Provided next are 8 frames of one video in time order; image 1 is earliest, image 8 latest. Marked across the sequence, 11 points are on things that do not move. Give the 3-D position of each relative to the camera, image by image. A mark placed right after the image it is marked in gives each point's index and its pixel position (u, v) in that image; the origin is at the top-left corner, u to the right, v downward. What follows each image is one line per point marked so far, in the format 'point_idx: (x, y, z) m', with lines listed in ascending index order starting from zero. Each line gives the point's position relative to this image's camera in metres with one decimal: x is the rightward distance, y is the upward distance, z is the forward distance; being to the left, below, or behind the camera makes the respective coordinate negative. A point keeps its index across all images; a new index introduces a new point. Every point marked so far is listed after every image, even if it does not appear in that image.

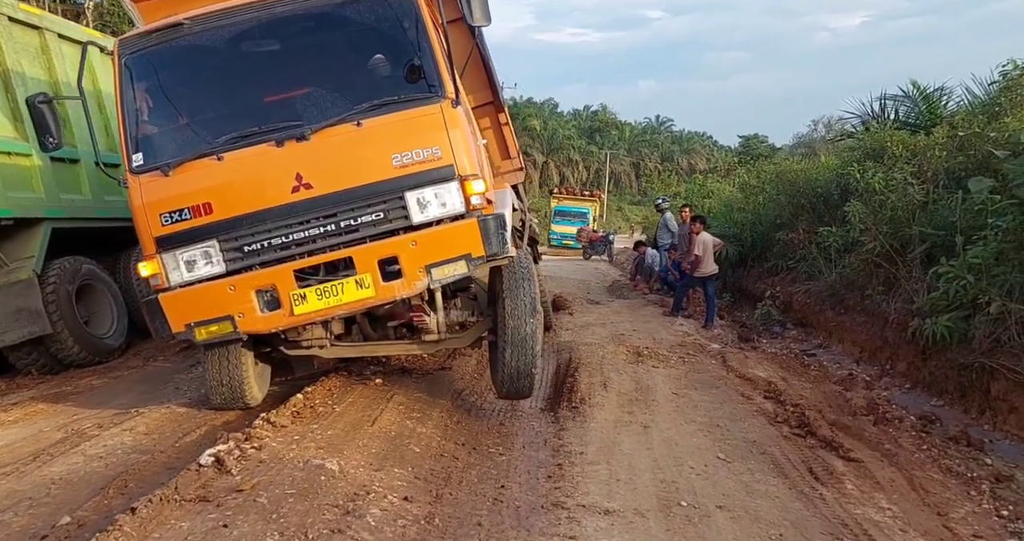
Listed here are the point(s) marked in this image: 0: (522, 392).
0: (+0.1, -0.8, +4.2) m
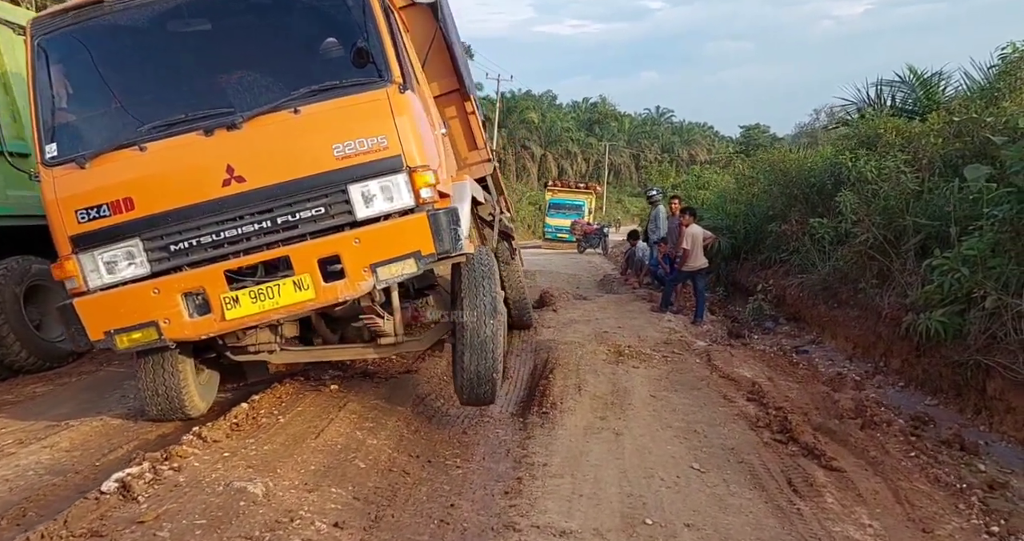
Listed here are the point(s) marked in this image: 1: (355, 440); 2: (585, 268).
0: (-0.2, -0.8, +4.0) m
1: (-0.8, -0.9, +3.3) m
2: (+2.0, +0.1, +17.1) m
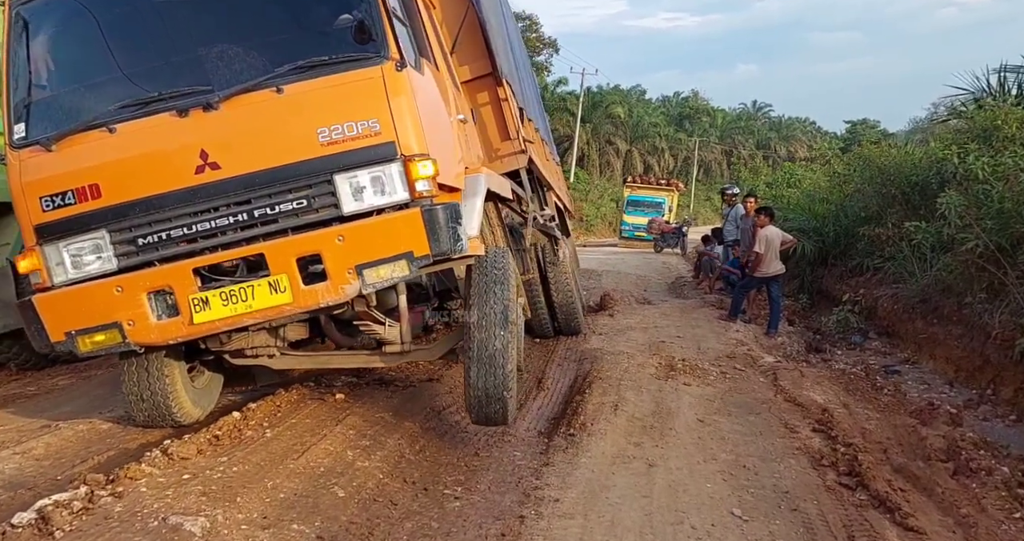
0: (-0.1, -0.8, +3.5) m
1: (-0.8, -0.9, +3.0) m
2: (+3.7, 0.0, +16.2) m
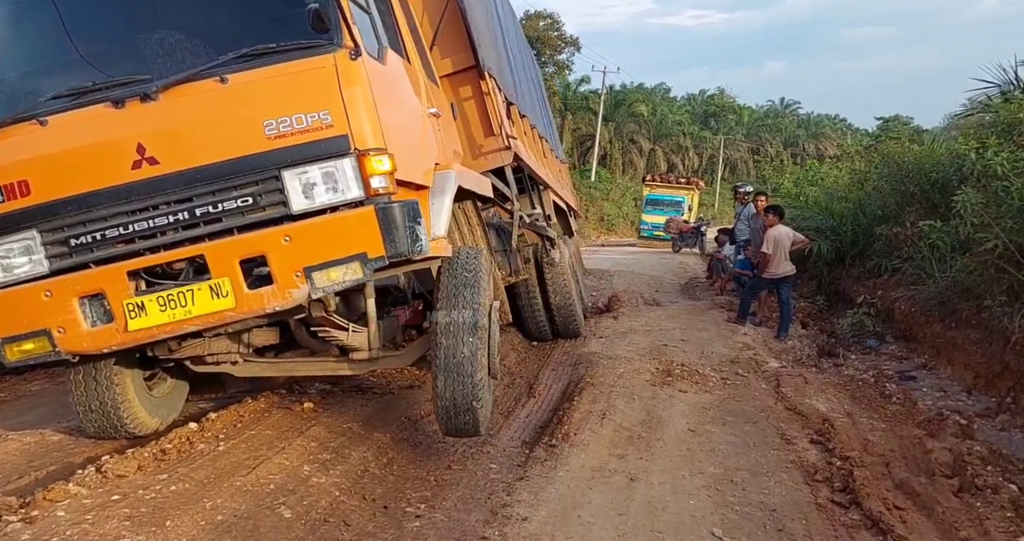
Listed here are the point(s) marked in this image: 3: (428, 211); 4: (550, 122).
0: (-0.2, -0.8, +3.4) m
1: (-0.9, -0.9, +2.8) m
2: (+4.0, 0.0, +16.0) m
3: (-0.4, +0.3, +3.2) m
4: (+0.5, +2.0, +8.6) m
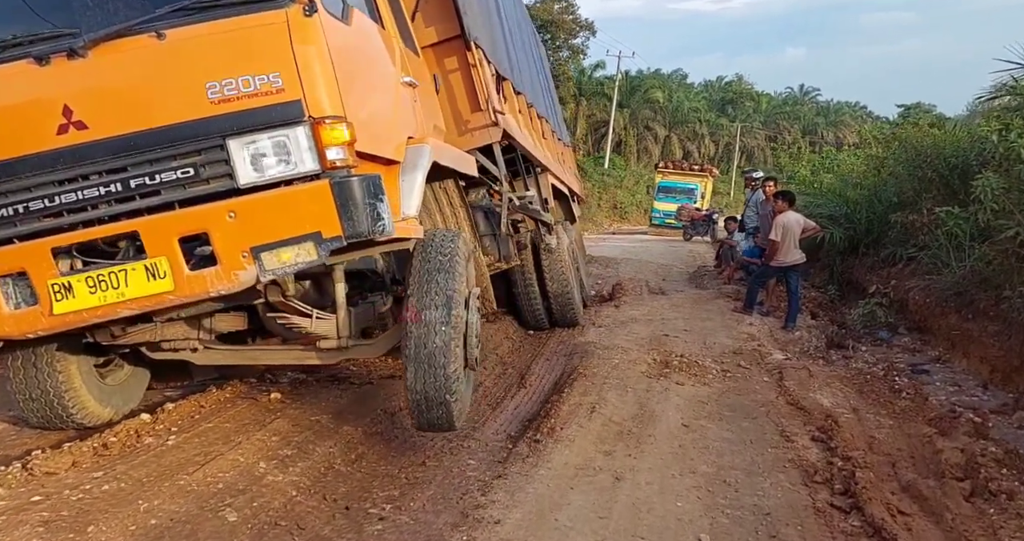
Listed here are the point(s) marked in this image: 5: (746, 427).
0: (-0.4, -0.8, +3.2) m
1: (-1.1, -0.8, +2.6) m
2: (+4.2, +0.3, +15.6) m
3: (-0.5, +0.4, +3.0) m
4: (+0.5, +2.2, +8.4) m
5: (+1.5, -1.0, +4.2) m
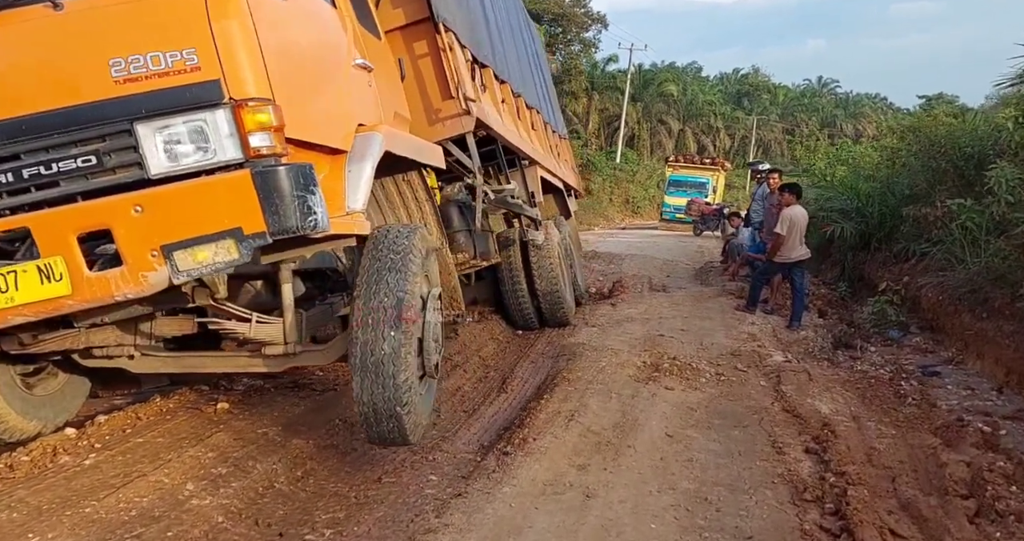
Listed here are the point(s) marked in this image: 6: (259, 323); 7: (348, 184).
0: (-0.5, -0.8, +2.9) m
1: (-1.3, -0.9, +2.4) m
2: (+4.3, +0.4, +15.3) m
3: (-0.7, +0.4, +2.7) m
4: (+0.4, +2.2, +8.1) m
5: (+1.4, -1.0, +3.9) m
6: (-1.1, -0.2, +2.9) m
7: (-0.7, +0.4, +2.7) m
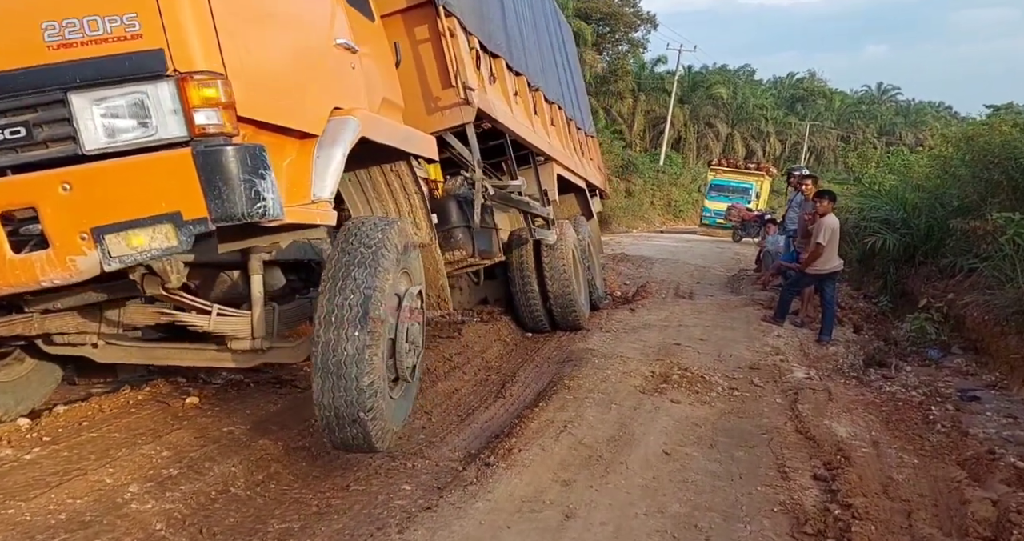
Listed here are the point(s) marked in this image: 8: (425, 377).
0: (-0.7, -0.8, +2.8) m
1: (-1.4, -0.8, +2.3) m
2: (+4.9, +0.3, +14.8) m
3: (-0.8, +0.4, +2.6) m
4: (+0.8, +2.2, +7.8) m
5: (+1.3, -1.1, +3.6) m
6: (-1.2, -0.2, +2.8) m
7: (-0.8, +0.4, +2.6) m
8: (-0.6, -0.8, +4.7) m
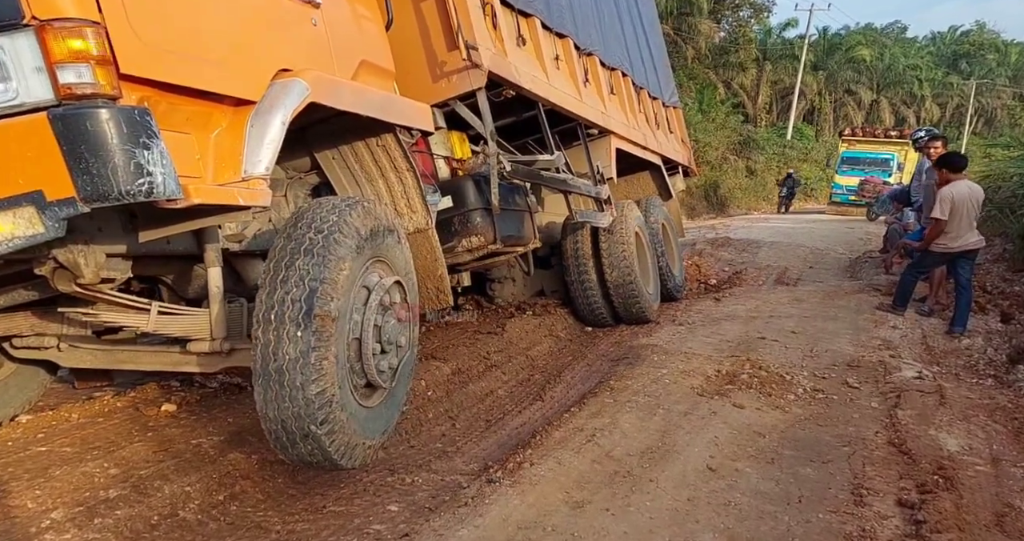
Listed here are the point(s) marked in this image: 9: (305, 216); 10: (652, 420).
0: (-0.7, -0.7, +2.4) m
1: (-1.6, -0.8, +2.1) m
2: (+6.9, +0.6, +13.2) m
3: (-0.9, +0.4, +2.3) m
4: (+1.5, +2.3, +7.1) m
5: (+1.3, -1.0, +2.9) m
6: (-1.3, -0.2, +2.6) m
7: (-0.9, +0.4, +2.3) m
8: (-0.4, -0.7, +4.3) m
9: (-0.8, +0.2, +2.5) m
10: (+0.8, -0.8, +3.5) m
